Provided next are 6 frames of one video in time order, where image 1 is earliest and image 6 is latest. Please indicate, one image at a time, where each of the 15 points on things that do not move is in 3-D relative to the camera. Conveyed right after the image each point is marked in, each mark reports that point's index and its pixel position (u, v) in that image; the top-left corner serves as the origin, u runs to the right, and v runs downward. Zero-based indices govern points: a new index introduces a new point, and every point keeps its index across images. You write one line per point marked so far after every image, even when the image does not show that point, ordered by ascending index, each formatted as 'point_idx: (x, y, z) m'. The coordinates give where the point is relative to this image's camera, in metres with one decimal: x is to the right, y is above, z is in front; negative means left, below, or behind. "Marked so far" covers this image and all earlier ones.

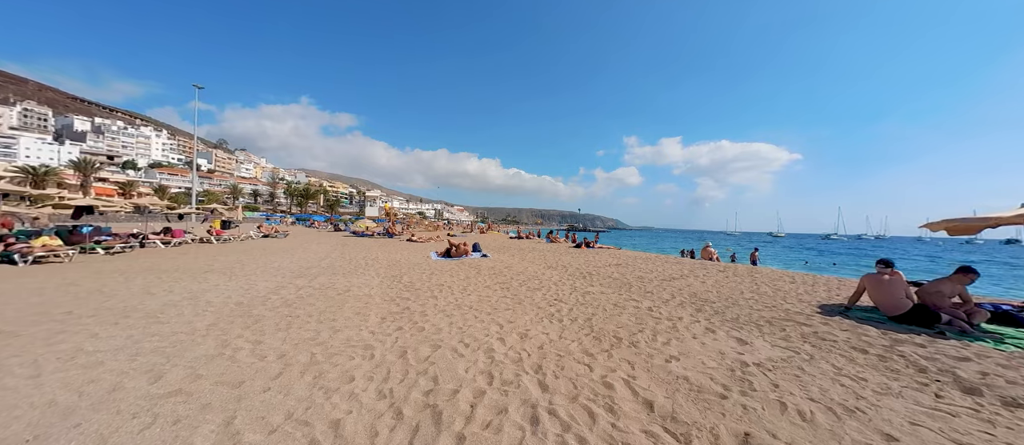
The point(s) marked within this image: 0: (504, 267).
0: (-0.3, -1.6, +10.7) m
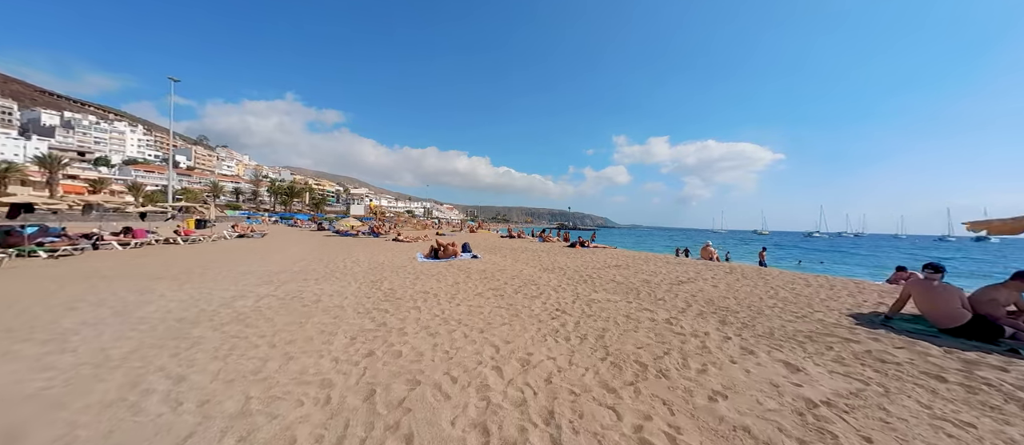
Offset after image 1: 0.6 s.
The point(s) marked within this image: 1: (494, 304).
0: (-0.5, -1.5, +9.8) m
1: (-0.3, -1.6, +5.9) m
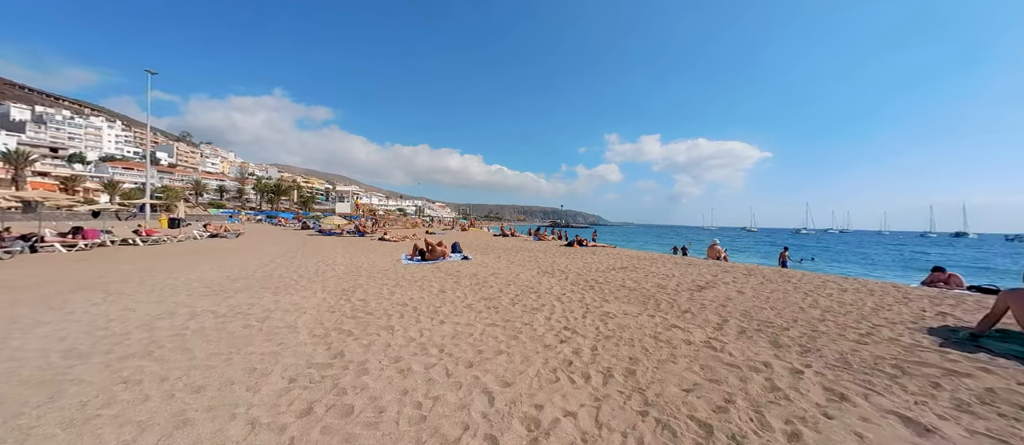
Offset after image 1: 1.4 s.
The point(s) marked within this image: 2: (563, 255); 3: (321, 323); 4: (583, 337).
0: (-0.7, -1.4, +8.7) m
1: (-0.4, -1.6, +4.8) m
2: (+2.1, -1.4, +12.7) m
3: (-3.0, -1.6, +4.8) m
4: (+1.0, -1.6, +4.2) m
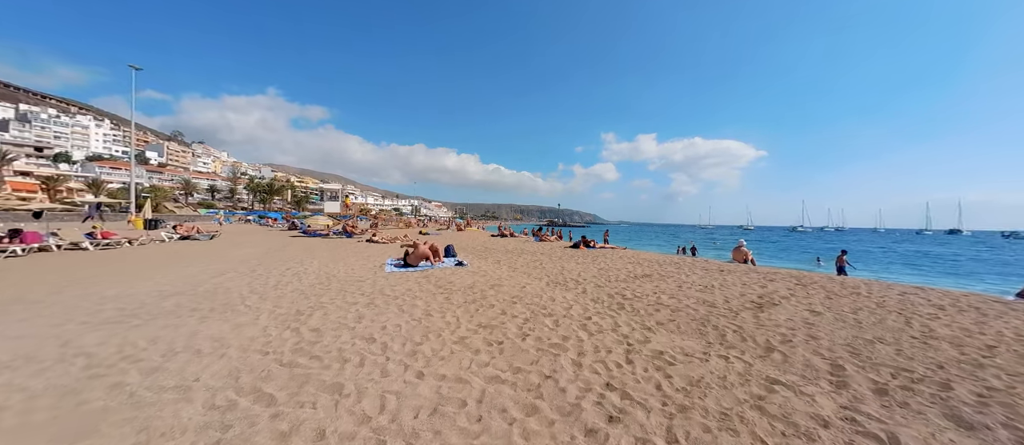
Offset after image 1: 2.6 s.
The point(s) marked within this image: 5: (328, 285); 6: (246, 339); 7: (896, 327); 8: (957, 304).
0: (-0.6, -1.5, +7.1) m
1: (-0.2, -1.6, +3.2) m
2: (+2.2, -1.4, +11.1) m
3: (-2.9, -1.6, +3.1) m
4: (+1.1, -1.6, +2.6) m
5: (-4.5, -1.5, +7.4) m
6: (-3.7, -1.6, +4.2) m
7: (+5.8, -1.6, +4.6) m
8: (+8.5, -1.5, +5.8) m
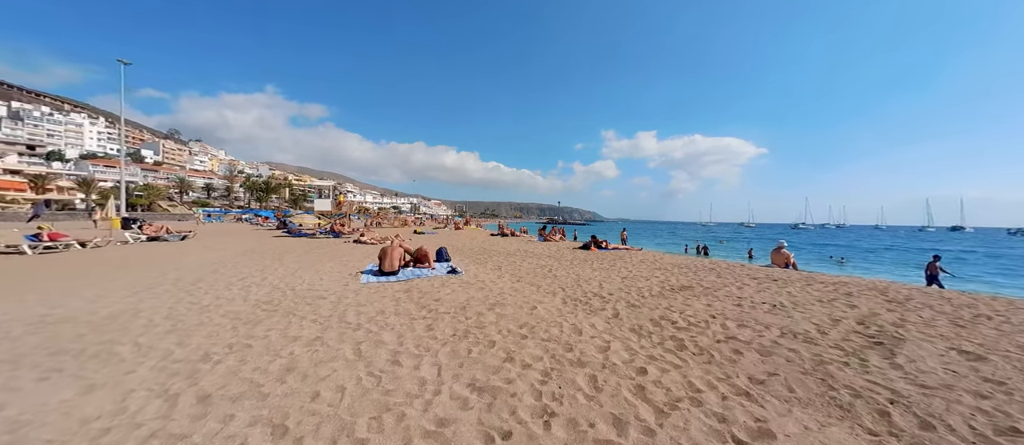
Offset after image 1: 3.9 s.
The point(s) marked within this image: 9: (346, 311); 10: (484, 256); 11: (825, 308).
0: (-0.4, -1.4, +5.4) m
1: (-0.1, -1.6, +1.5) m
2: (+2.3, -1.3, +9.4) m
3: (-2.7, -1.6, +1.4) m
4: (+1.2, -1.6, +0.9) m
5: (-4.3, -1.5, +5.6) m
6: (-3.6, -1.6, +2.5) m
7: (+5.9, -1.6, +2.9) m
8: (+8.7, -1.5, +4.1) m
9: (-2.8, -1.5, +5.1) m
10: (-1.1, -1.3, +11.6) m
11: (+5.4, -1.4, +5.2) m
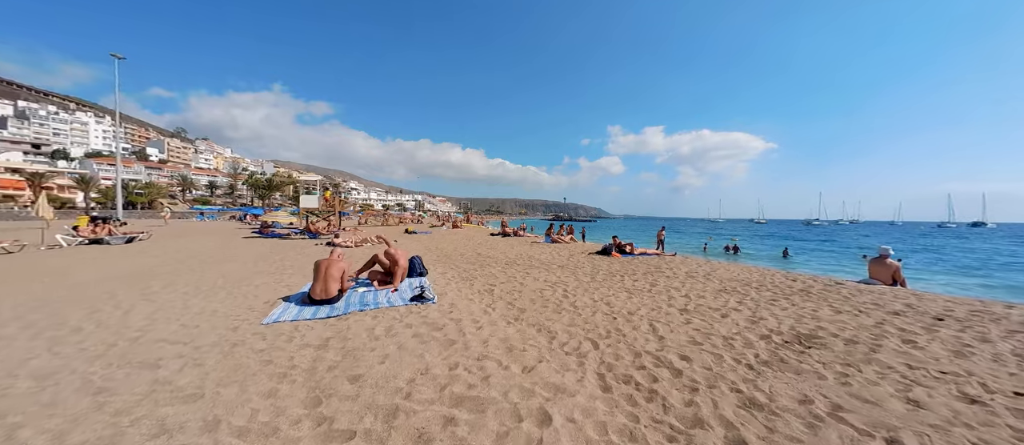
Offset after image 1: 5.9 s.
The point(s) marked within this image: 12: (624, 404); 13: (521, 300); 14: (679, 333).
0: (-0.6, -1.5, +2.6) m
1: (-0.3, -1.7, -1.3) m
2: (+2.3, -1.3, +6.6) m
3: (-2.9, -1.7, -1.3) m
4: (+1.1, -1.7, -1.9) m
5: (-4.5, -1.6, +2.9) m
6: (-3.7, -1.7, -0.3) m
7: (+5.7, -1.6, 0.0) m
8: (+8.5, -1.6, +1.2) m
9: (-2.9, -1.6, +2.4) m
10: (-1.1, -1.3, +8.8) m
11: (+5.3, -1.5, +2.3) m
12: (+1.0, -1.5, +2.5) m
13: (+0.2, -1.4, +5.5) m
14: (+2.2, -1.4, +4.0) m
